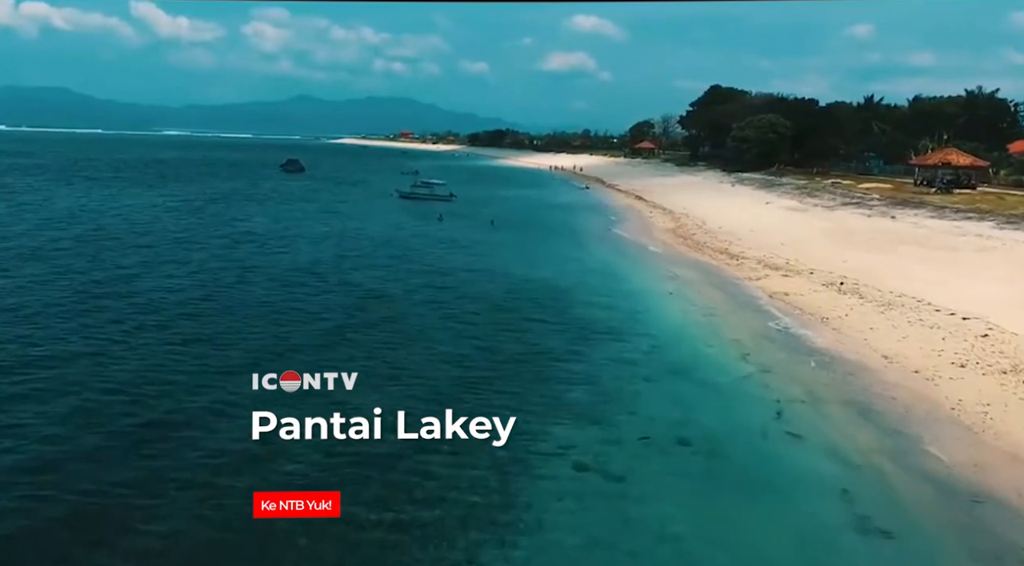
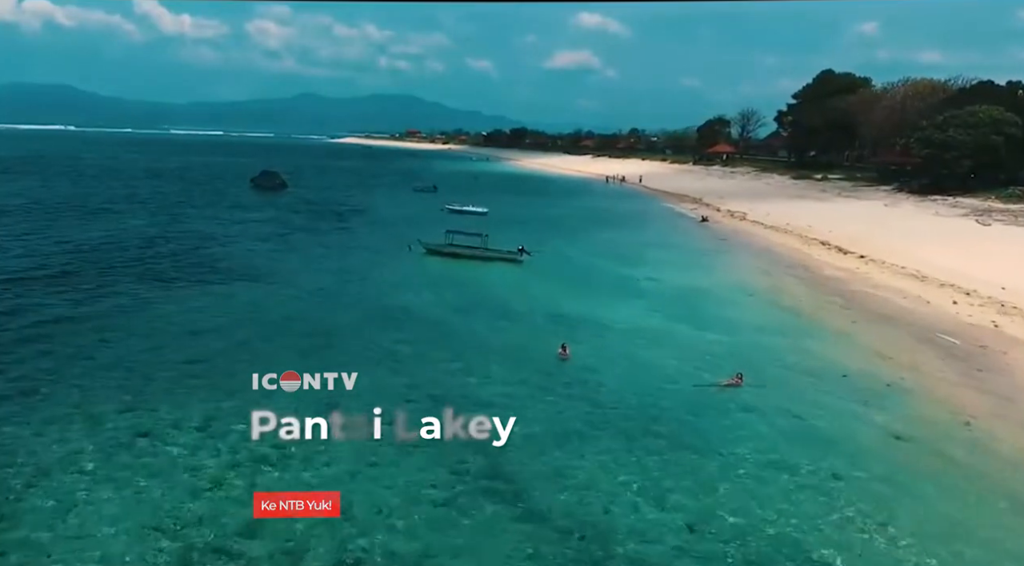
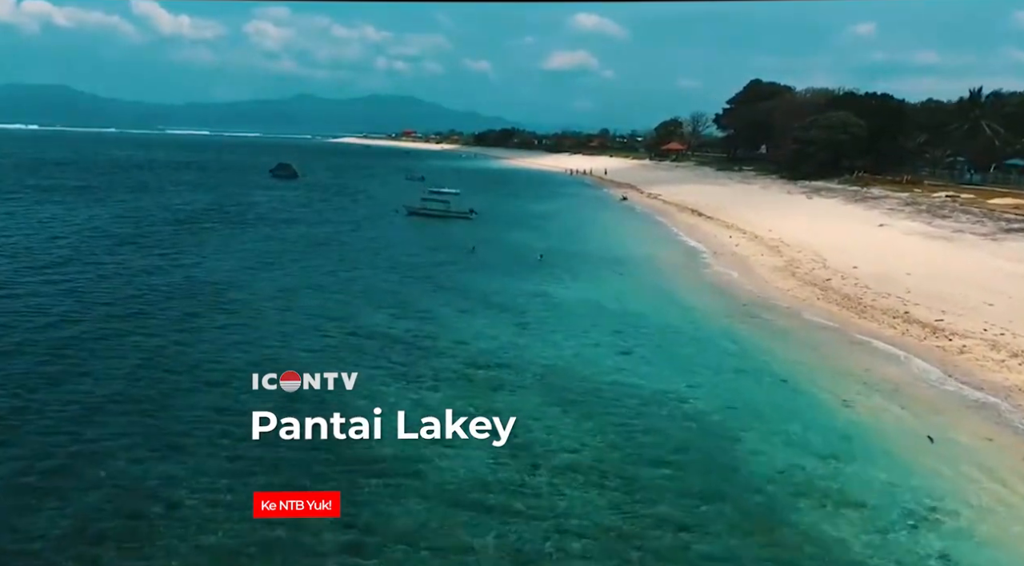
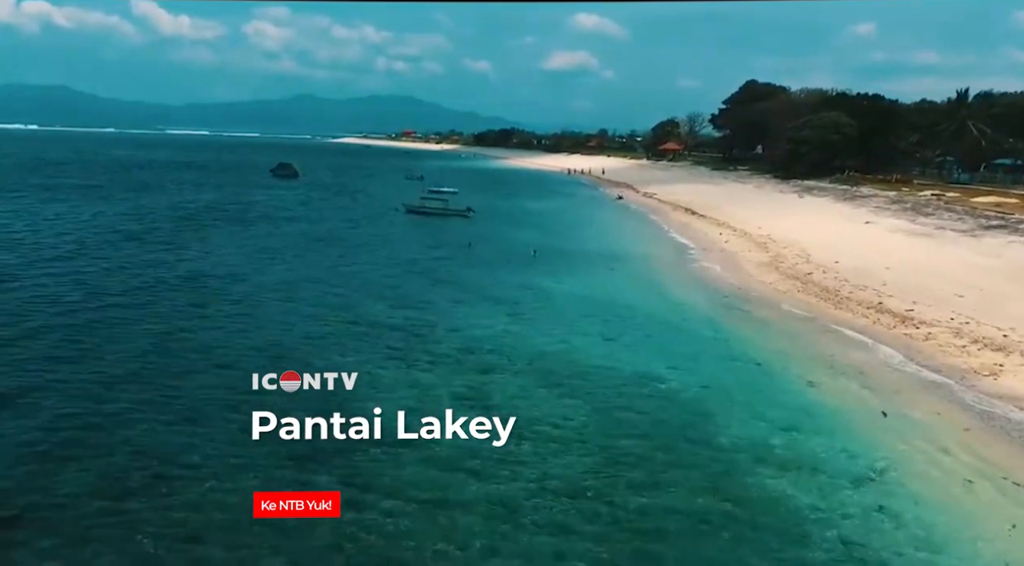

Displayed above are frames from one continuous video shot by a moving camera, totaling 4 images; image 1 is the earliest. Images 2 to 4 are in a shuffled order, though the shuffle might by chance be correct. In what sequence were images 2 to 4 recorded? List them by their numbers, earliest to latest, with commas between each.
4, 3, 2
